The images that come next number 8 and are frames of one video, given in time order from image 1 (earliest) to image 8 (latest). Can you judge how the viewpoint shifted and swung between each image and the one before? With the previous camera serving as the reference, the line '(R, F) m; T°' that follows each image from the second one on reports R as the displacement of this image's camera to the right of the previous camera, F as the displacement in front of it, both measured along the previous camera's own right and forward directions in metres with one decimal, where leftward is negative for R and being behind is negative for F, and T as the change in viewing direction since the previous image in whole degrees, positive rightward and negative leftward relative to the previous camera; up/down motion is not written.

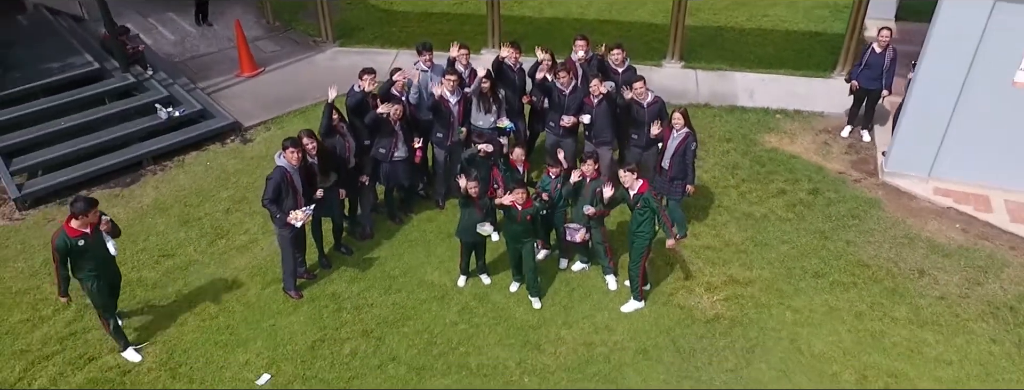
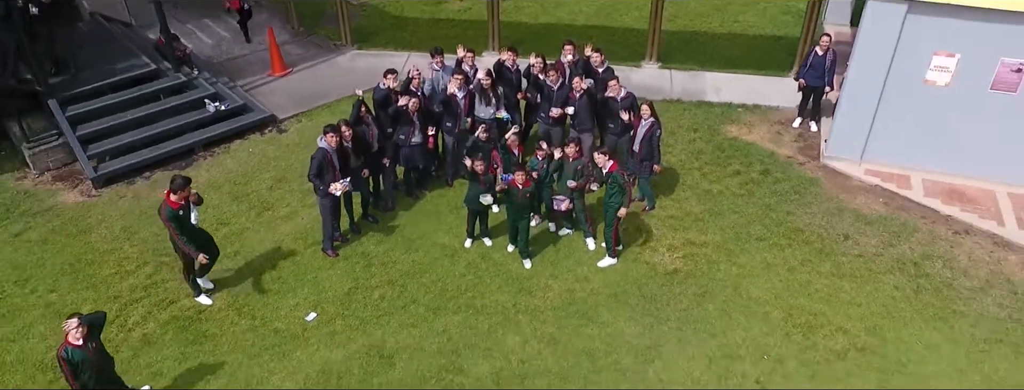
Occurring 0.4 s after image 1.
(0.0, -1.5) m; 0°
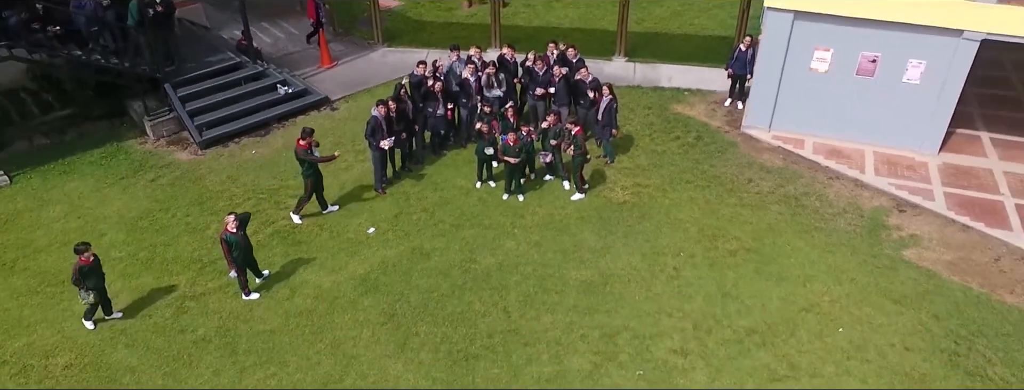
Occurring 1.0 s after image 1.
(0.0, -3.2) m; 0°
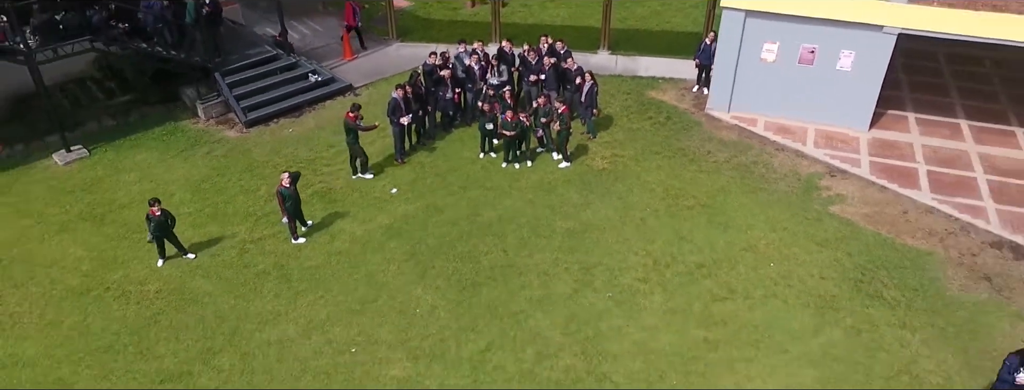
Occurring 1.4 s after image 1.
(0.0, -2.2) m; 0°
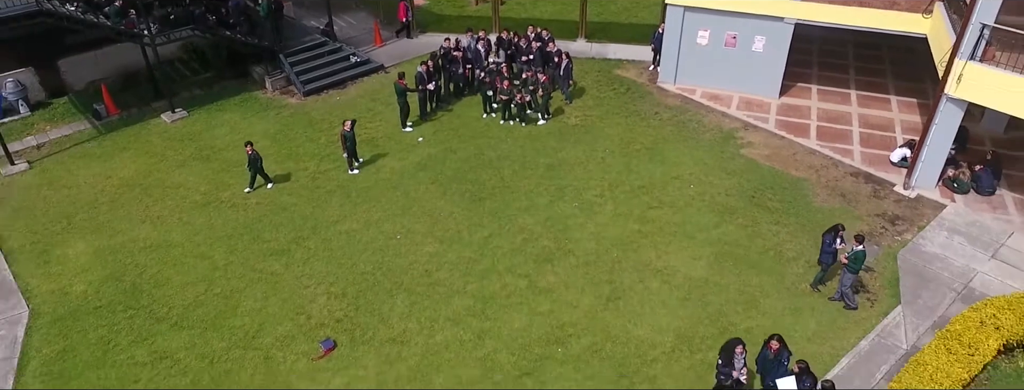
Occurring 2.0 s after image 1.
(+0.1, -4.5) m; 0°
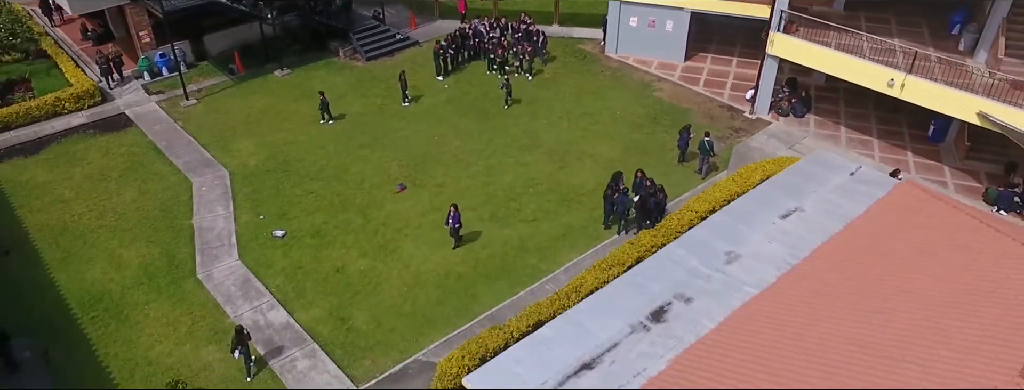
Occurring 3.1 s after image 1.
(+0.2, -9.3) m; 0°
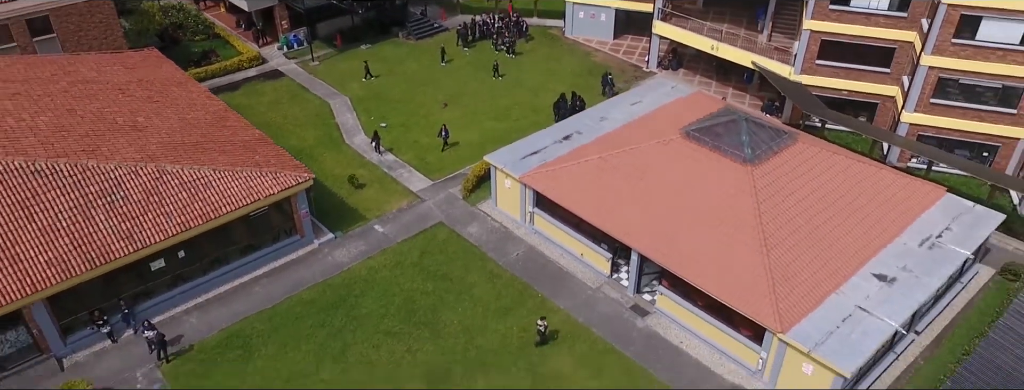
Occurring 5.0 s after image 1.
(+0.3, -17.4) m; 0°
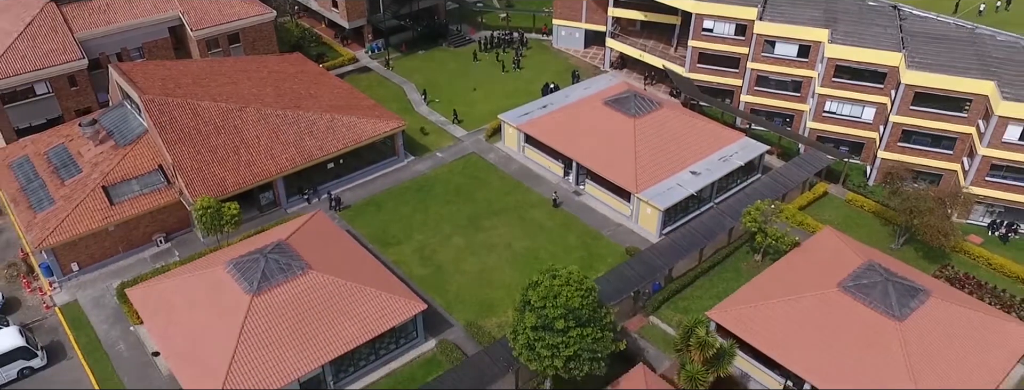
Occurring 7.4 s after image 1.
(+0.9, -23.6) m; -1°
